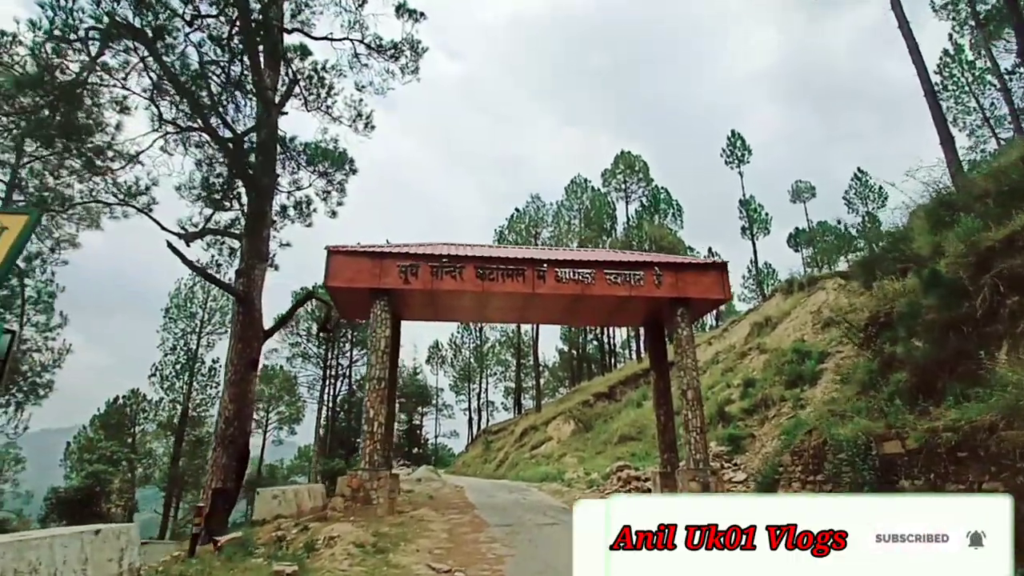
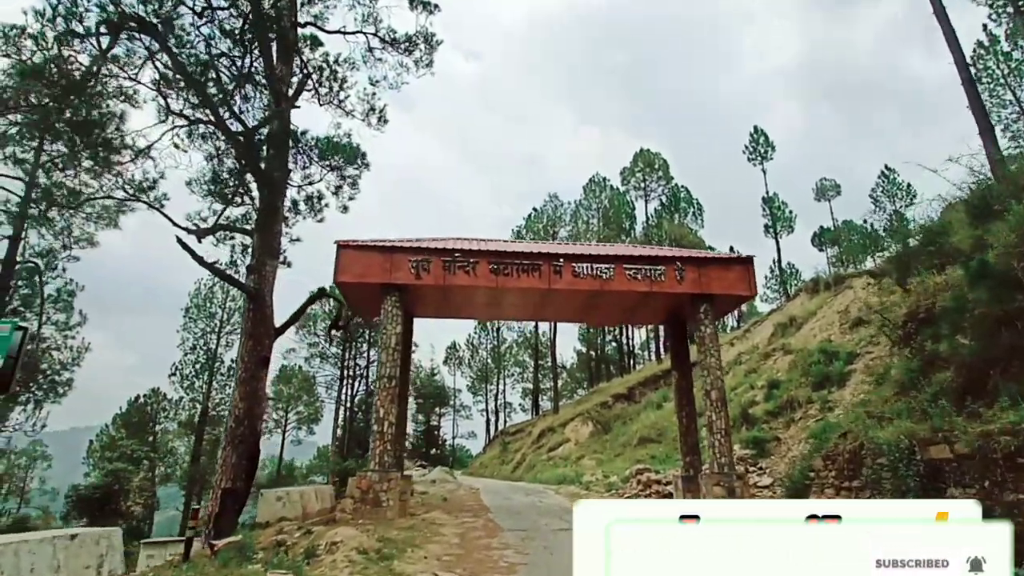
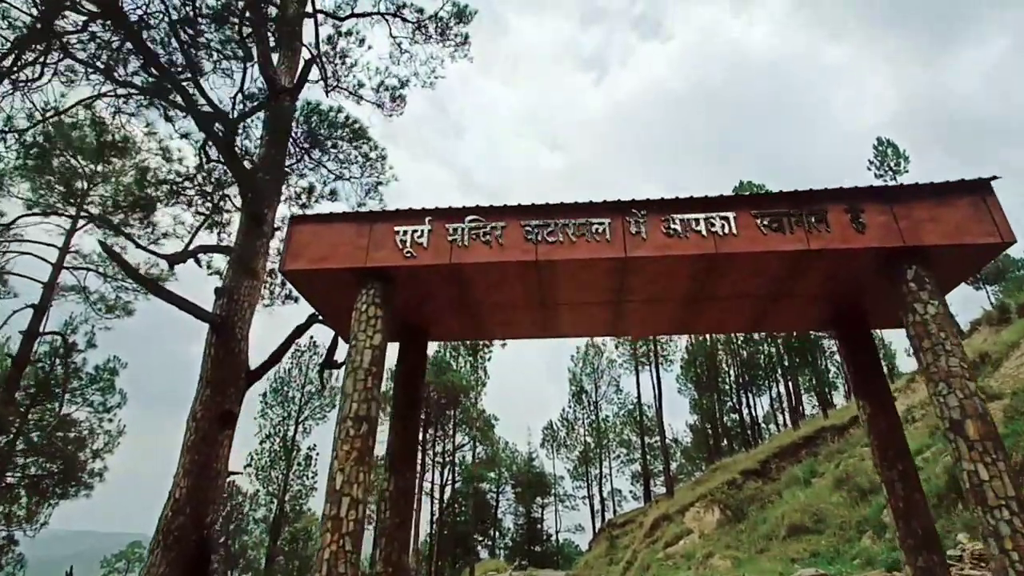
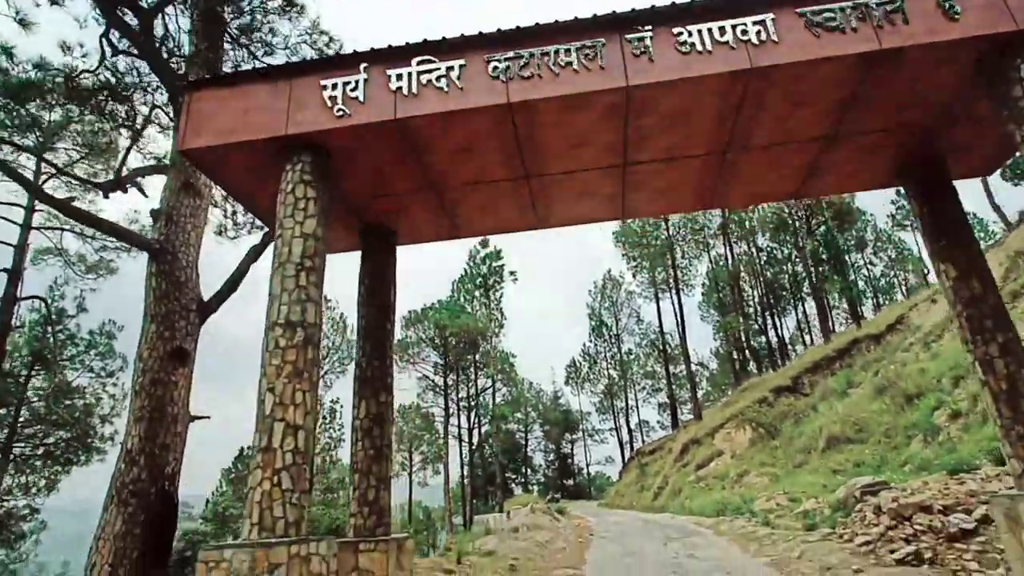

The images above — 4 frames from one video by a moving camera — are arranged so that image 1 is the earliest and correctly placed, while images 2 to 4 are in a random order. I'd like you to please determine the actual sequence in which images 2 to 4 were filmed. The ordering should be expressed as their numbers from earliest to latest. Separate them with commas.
2, 3, 4
